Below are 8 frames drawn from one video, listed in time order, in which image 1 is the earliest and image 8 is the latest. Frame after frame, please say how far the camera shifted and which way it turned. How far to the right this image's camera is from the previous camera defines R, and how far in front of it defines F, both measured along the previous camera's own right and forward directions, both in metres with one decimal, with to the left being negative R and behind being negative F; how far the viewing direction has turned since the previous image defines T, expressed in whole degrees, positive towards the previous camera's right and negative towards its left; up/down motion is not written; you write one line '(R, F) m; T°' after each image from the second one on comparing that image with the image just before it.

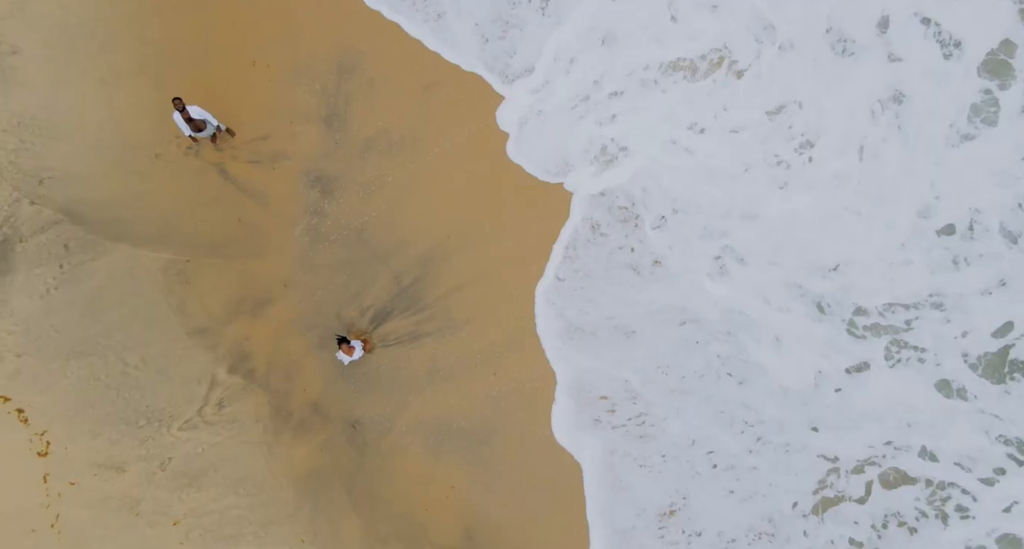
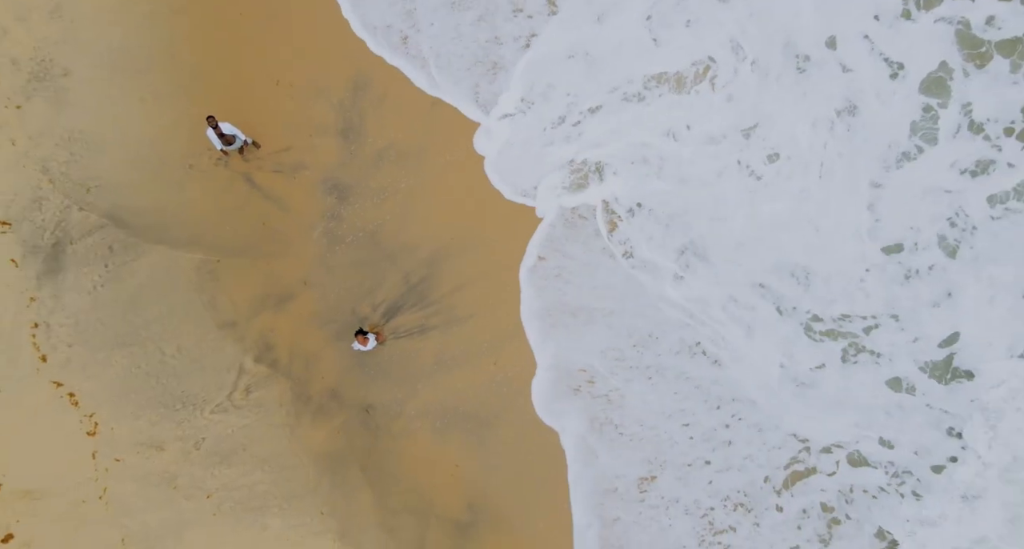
(+0.1, -1.1) m; -1°
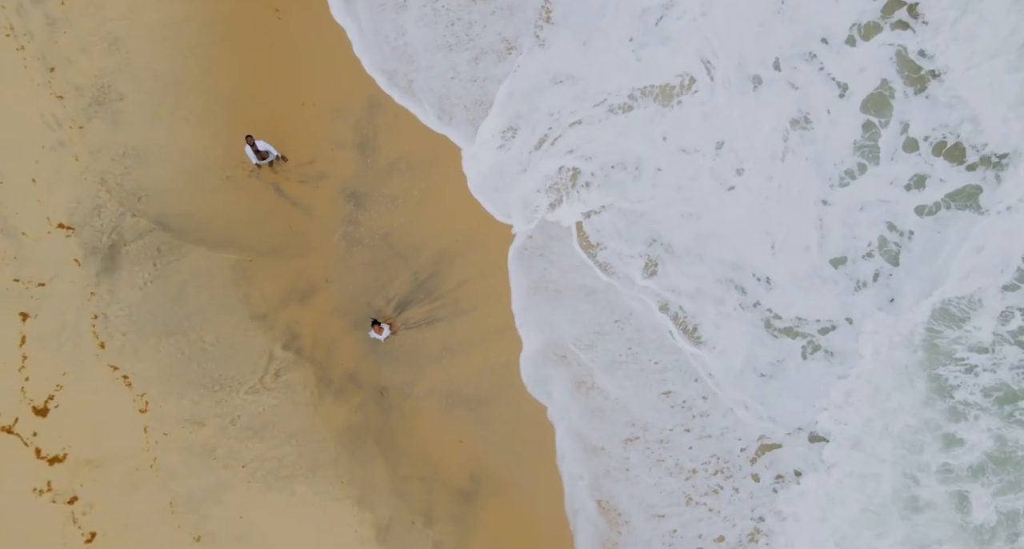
(0.0, -1.5) m; 0°
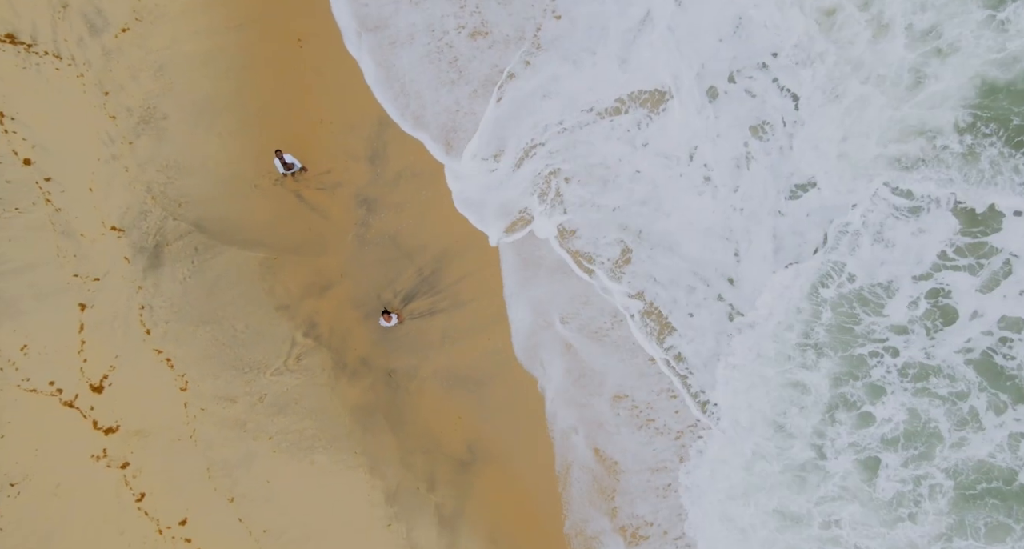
(+0.1, -1.8) m; 0°
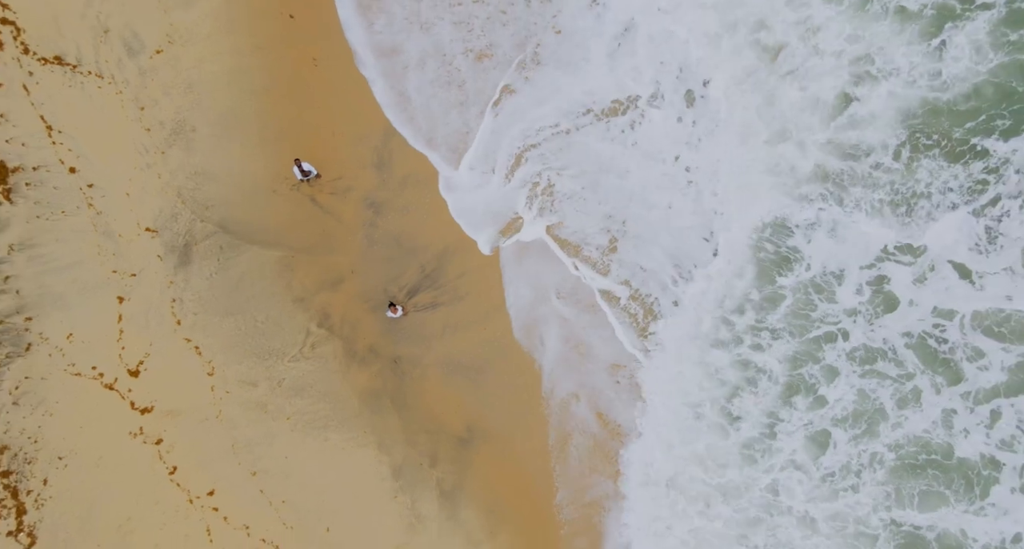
(+0.1, -1.5) m; 0°
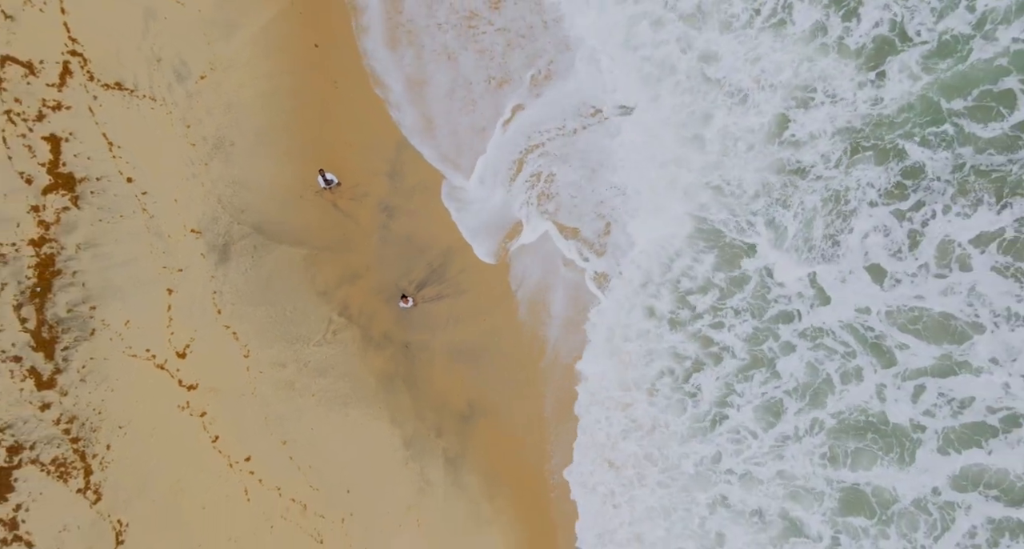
(+0.1, -2.3) m; 0°
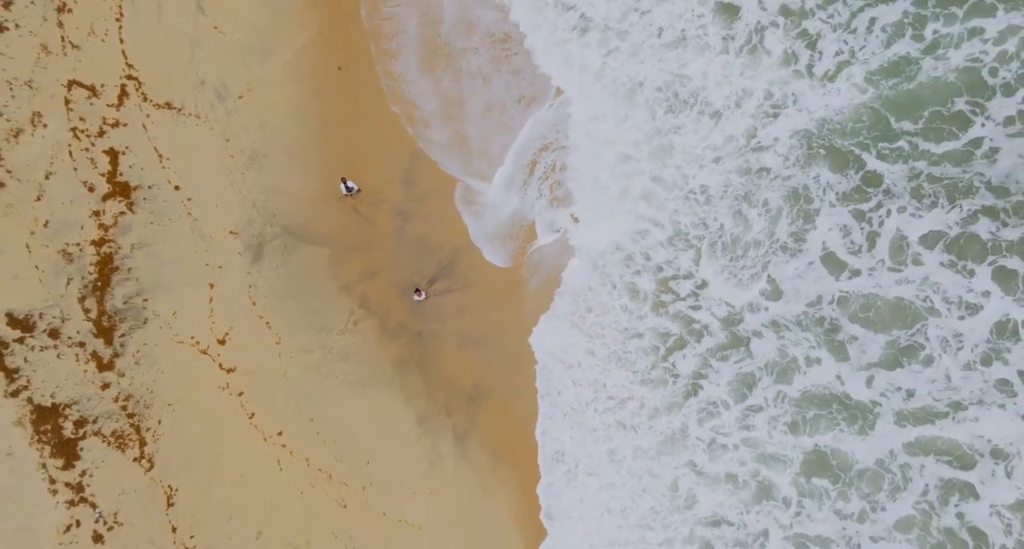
(0.0, -2.3) m; 0°
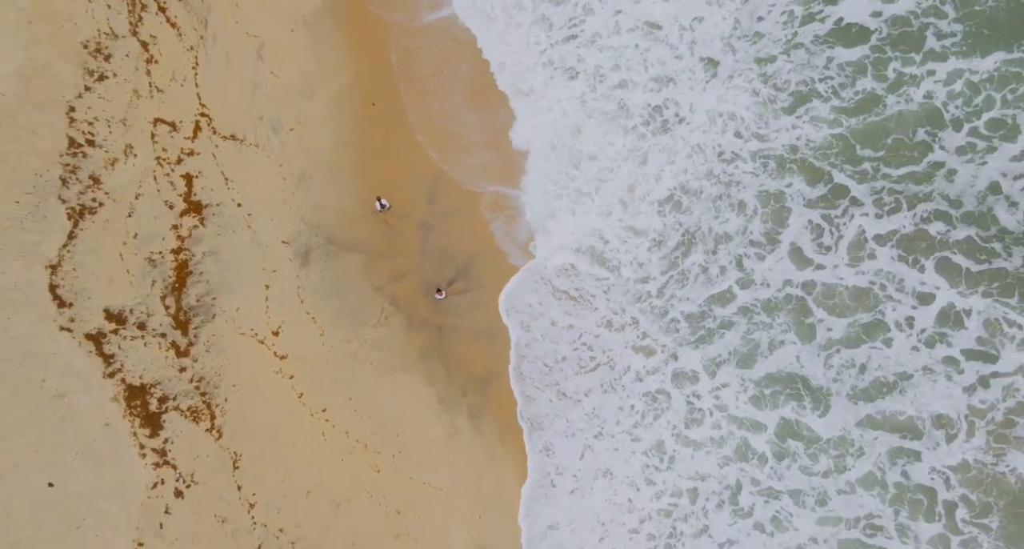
(+0.1, -3.7) m; -1°
